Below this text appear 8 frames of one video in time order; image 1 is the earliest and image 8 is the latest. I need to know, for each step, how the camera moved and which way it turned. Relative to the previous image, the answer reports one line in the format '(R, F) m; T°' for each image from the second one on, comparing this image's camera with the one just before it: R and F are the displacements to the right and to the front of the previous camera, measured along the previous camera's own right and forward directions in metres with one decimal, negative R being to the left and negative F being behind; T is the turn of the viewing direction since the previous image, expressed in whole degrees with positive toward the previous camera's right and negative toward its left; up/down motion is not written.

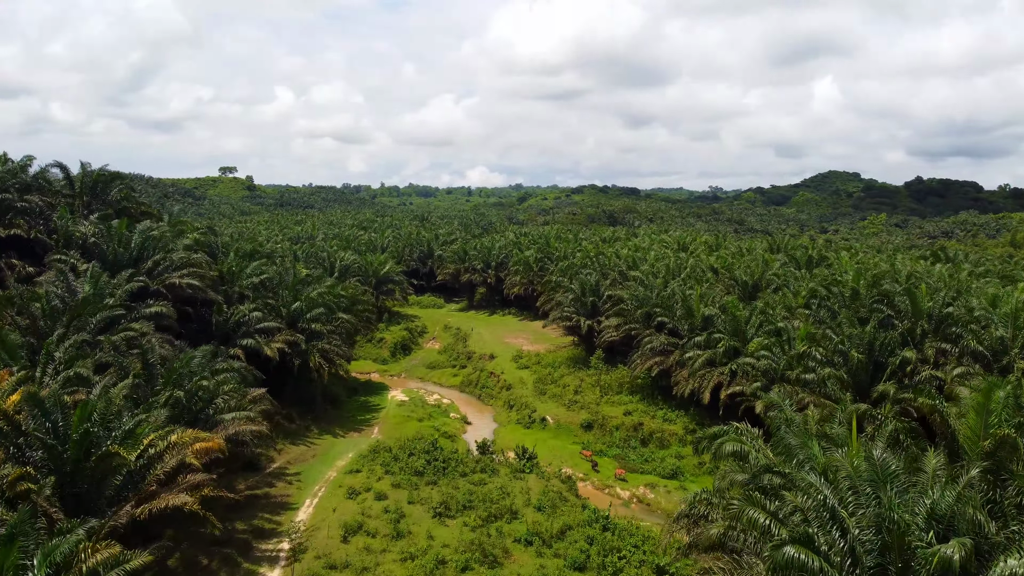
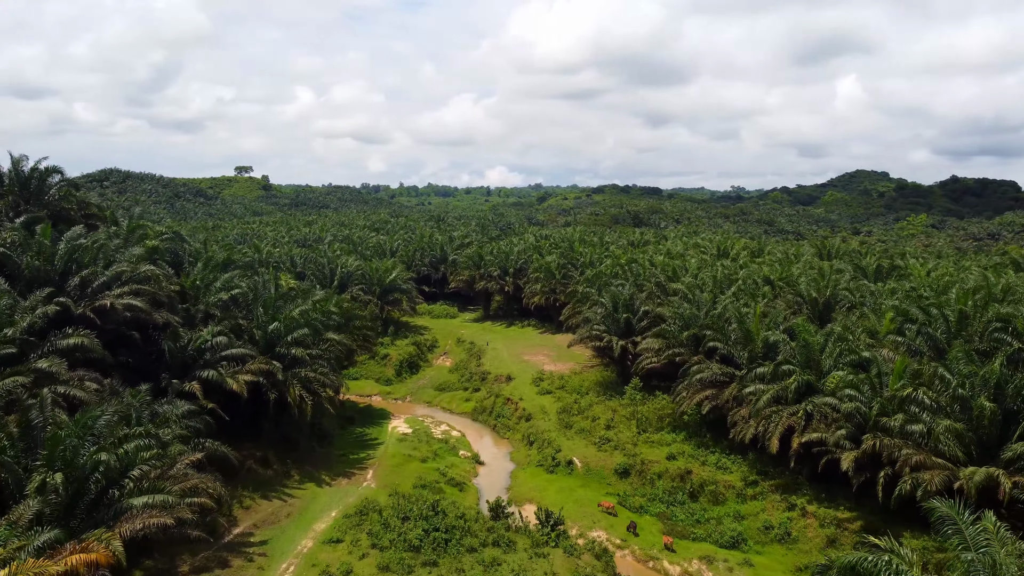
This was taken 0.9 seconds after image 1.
(0.0, +3.8) m; -1°
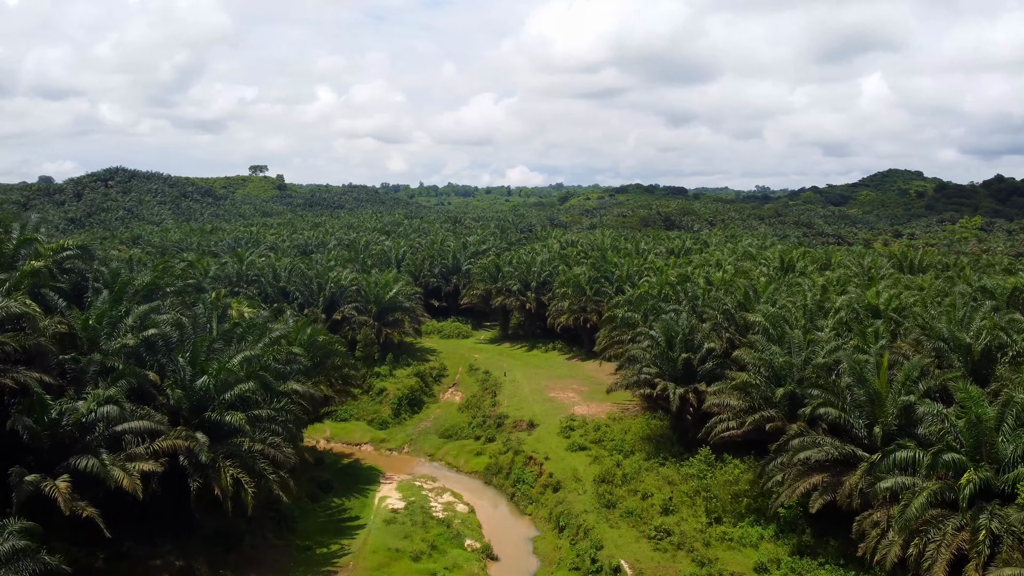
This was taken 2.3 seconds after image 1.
(-0.1, +5.4) m; -1°
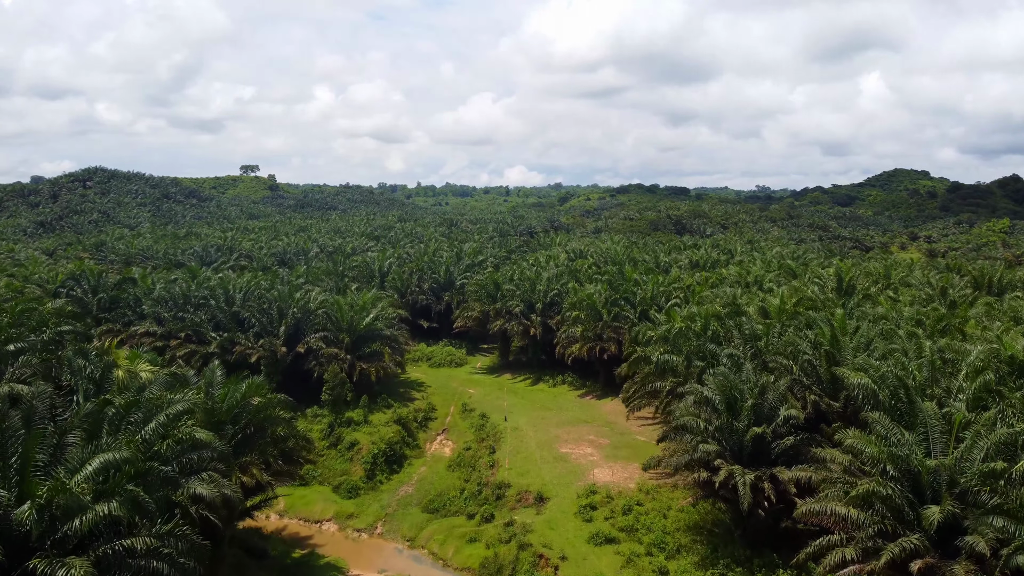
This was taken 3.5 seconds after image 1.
(-0.1, +4.9) m; 0°
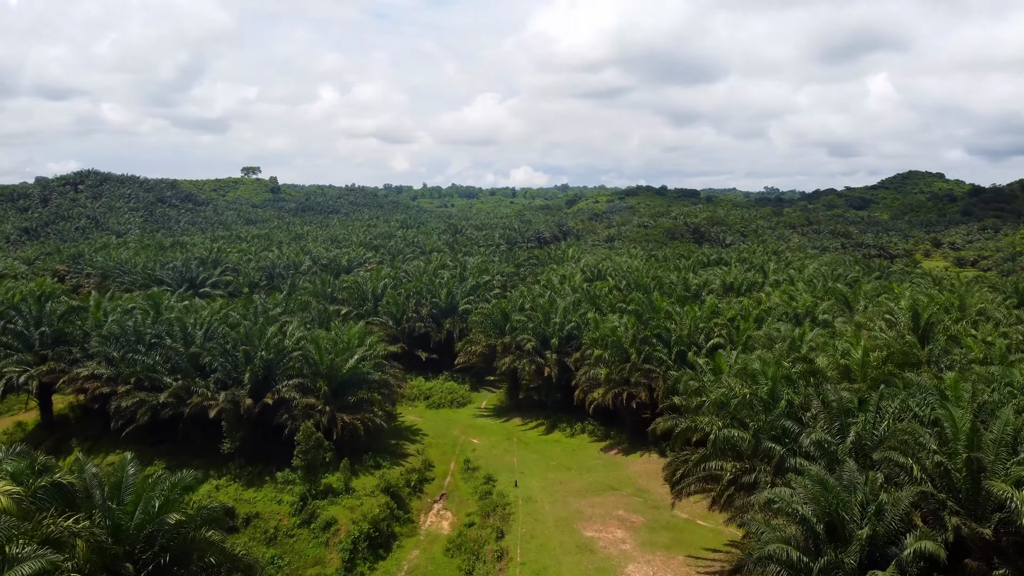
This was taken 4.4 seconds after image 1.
(-0.2, +3.8) m; 0°
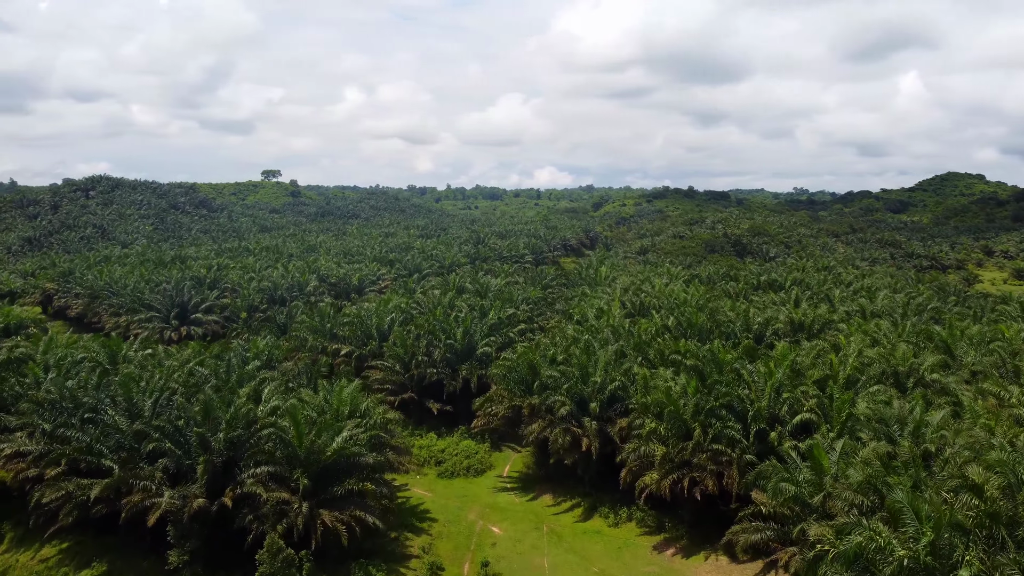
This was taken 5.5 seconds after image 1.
(-0.1, +4.4) m; -2°
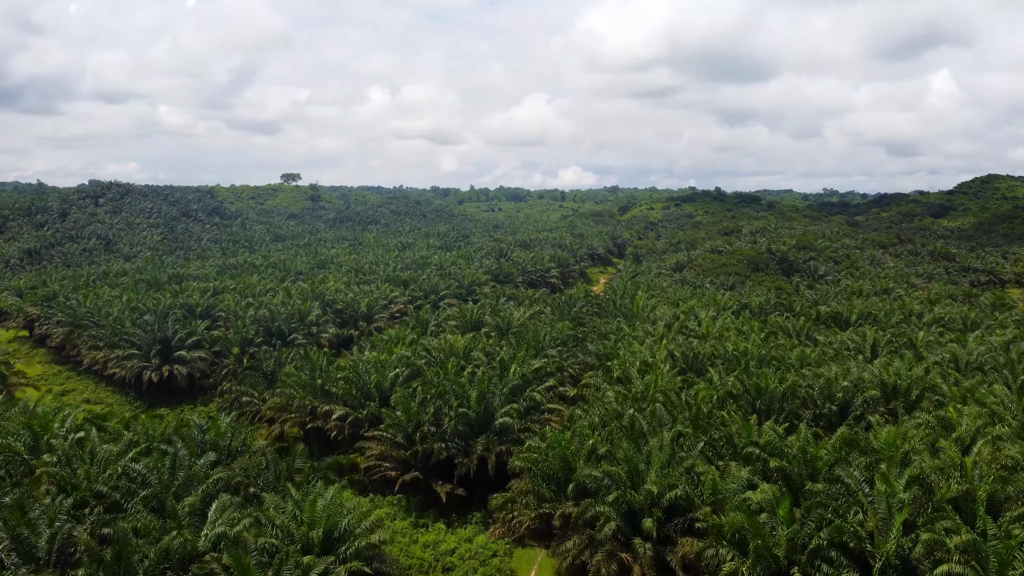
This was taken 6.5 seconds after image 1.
(-0.1, +4.4) m; -2°
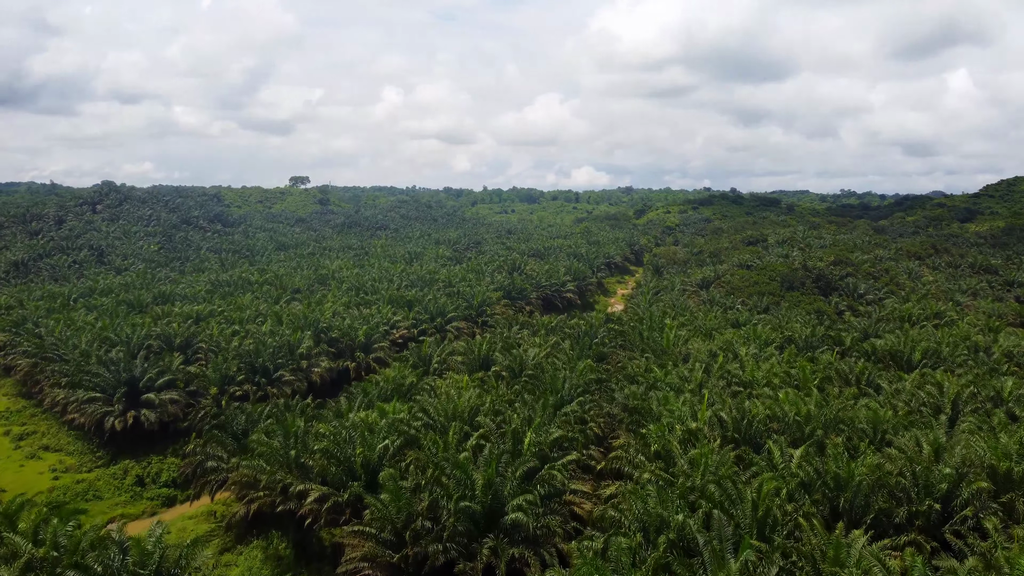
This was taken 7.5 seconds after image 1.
(-0.1, +3.9) m; -1°
